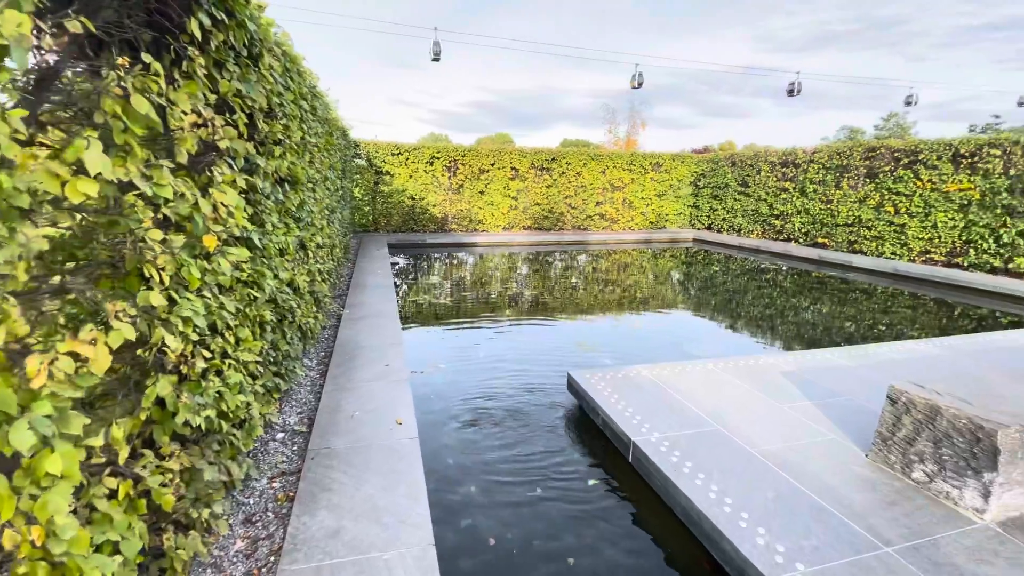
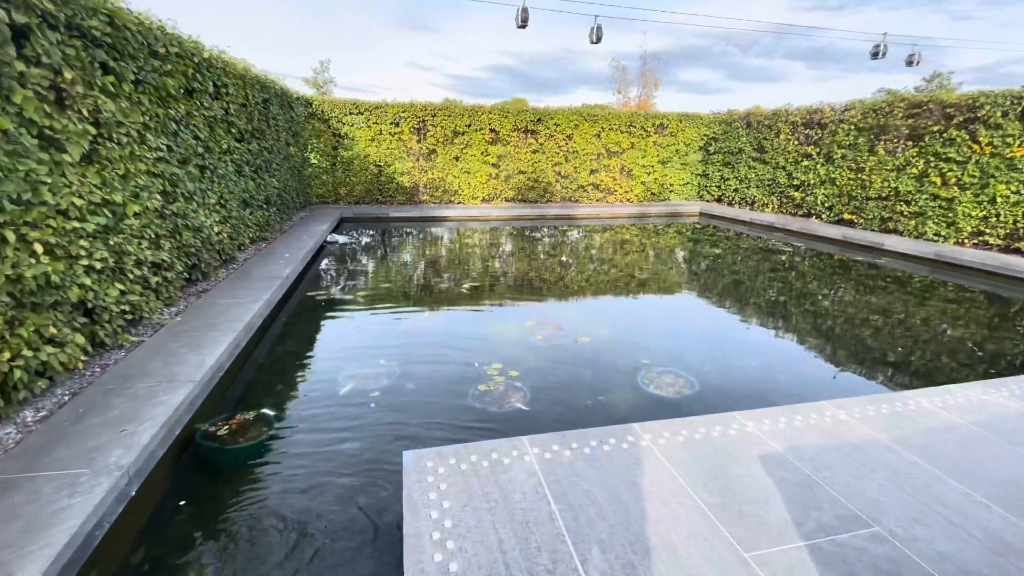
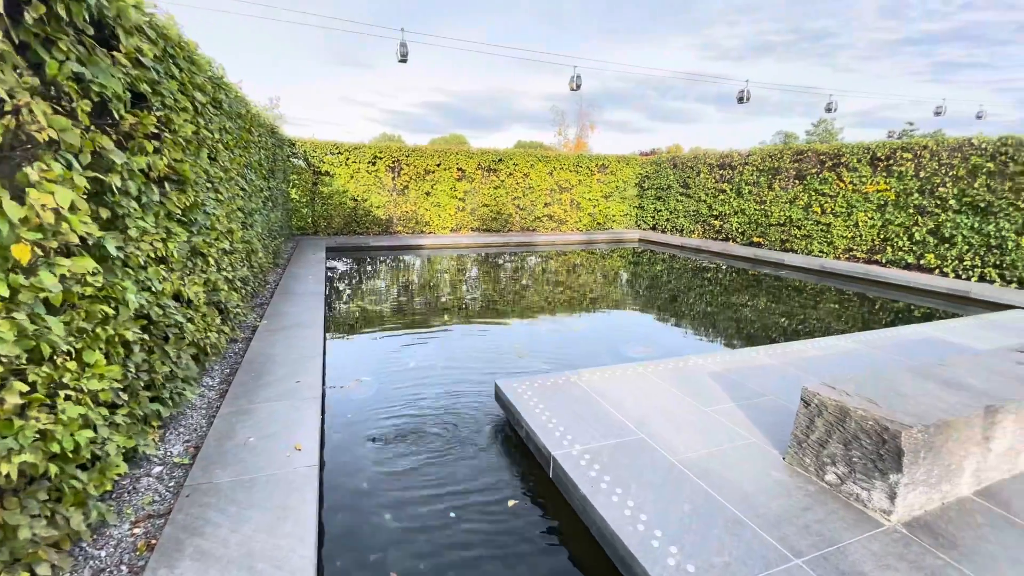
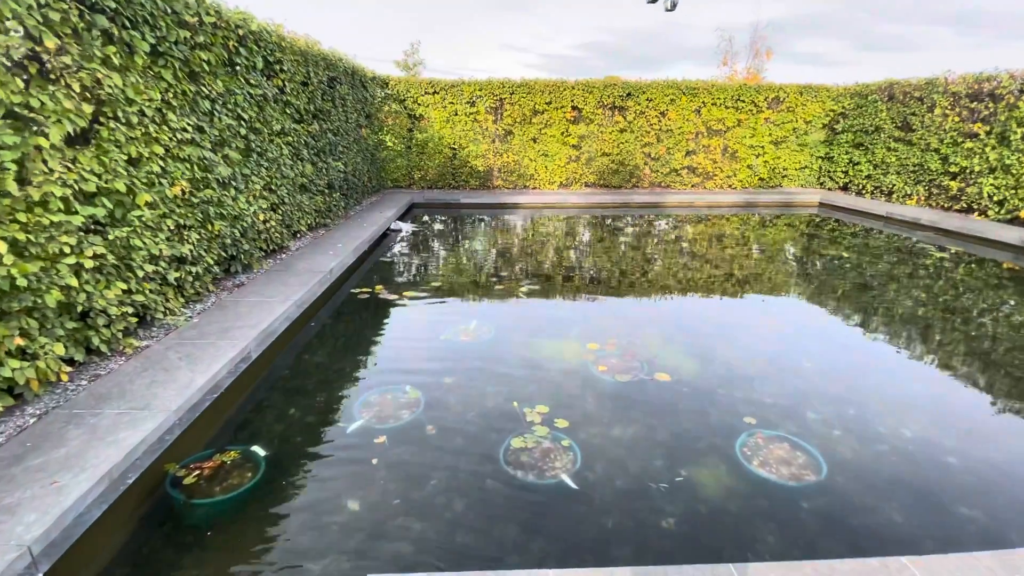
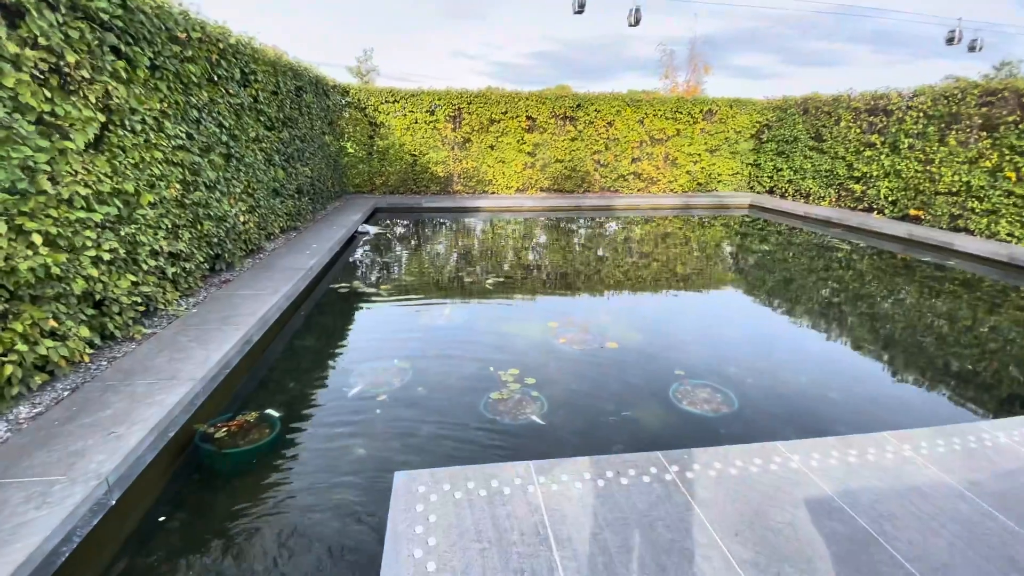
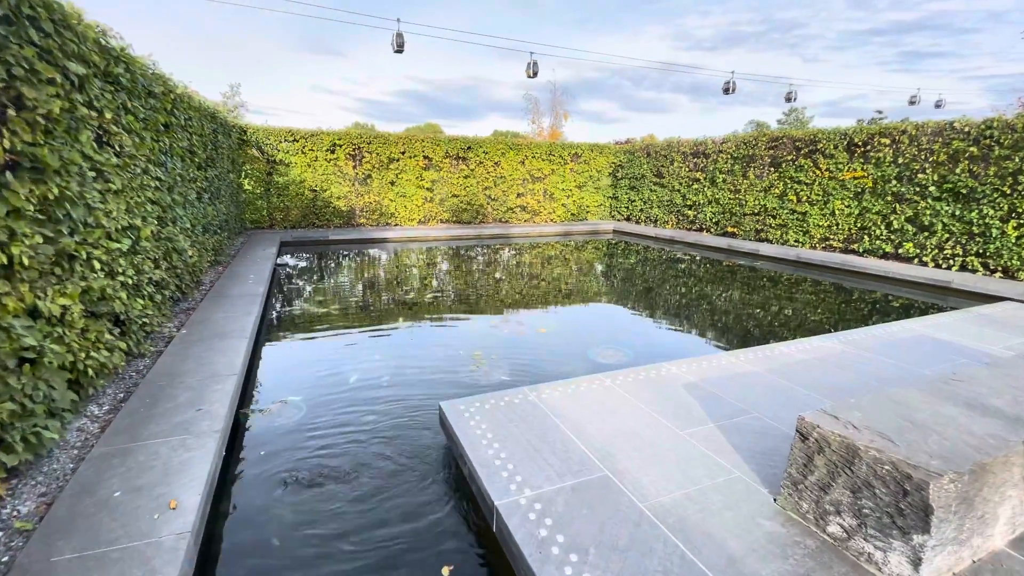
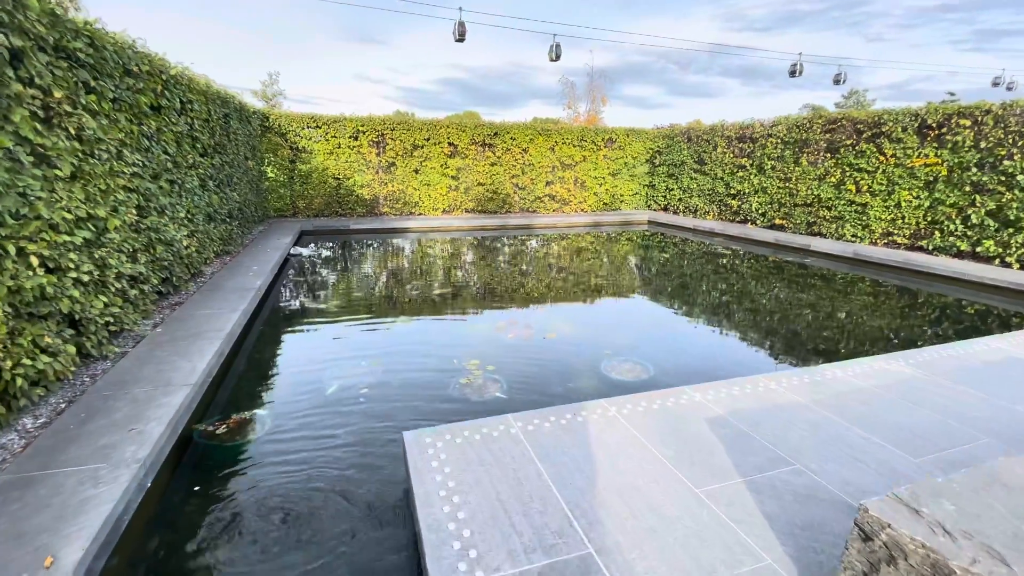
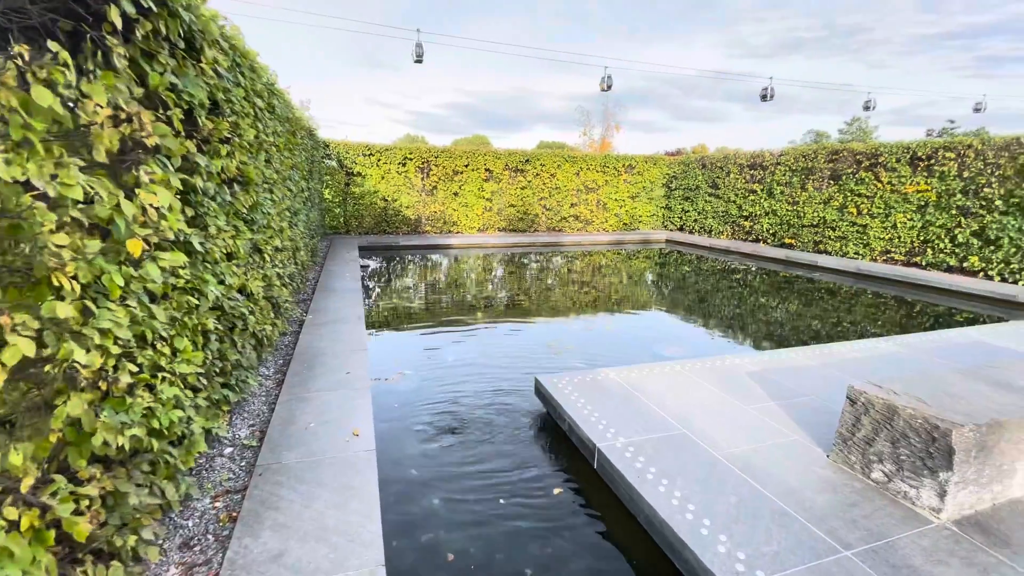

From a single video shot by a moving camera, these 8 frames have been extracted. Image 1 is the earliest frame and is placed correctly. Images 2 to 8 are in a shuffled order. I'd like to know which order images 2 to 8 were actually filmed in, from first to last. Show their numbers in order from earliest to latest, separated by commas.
8, 3, 6, 7, 2, 5, 4
